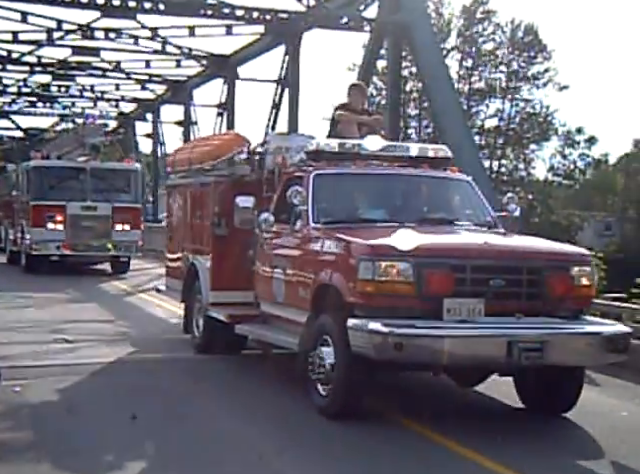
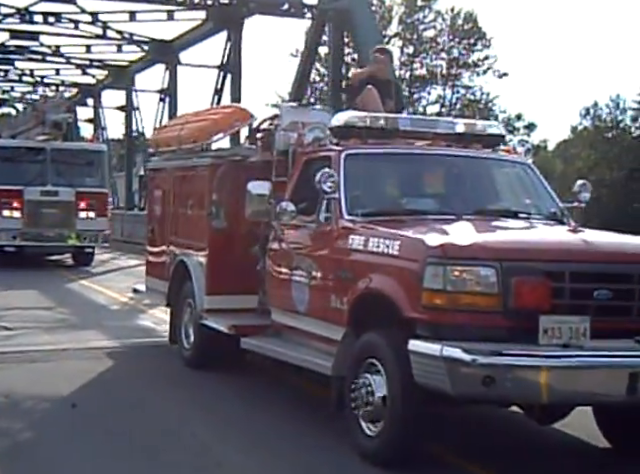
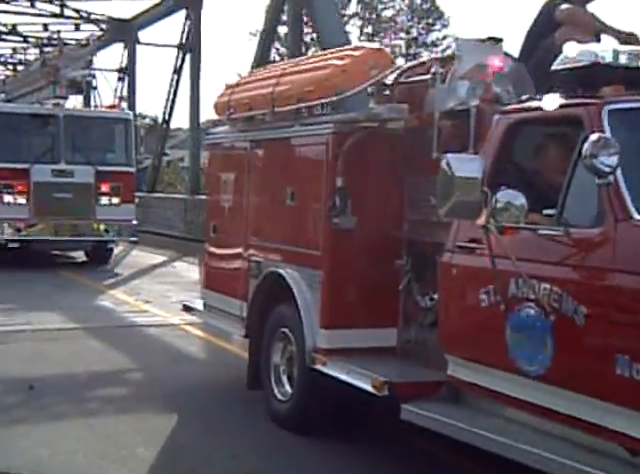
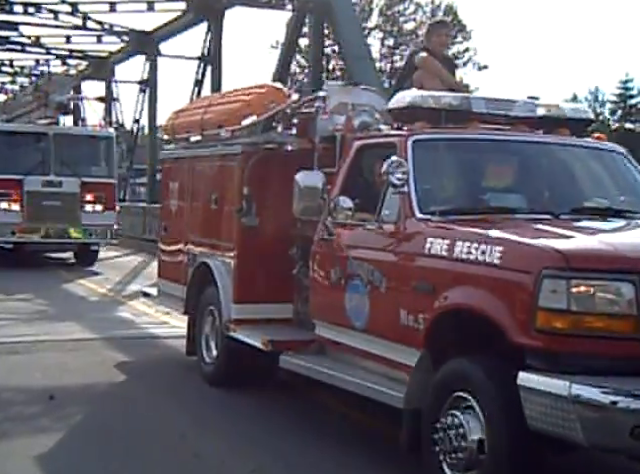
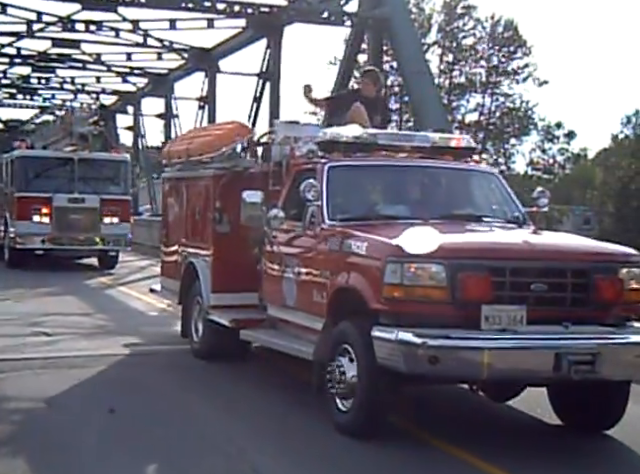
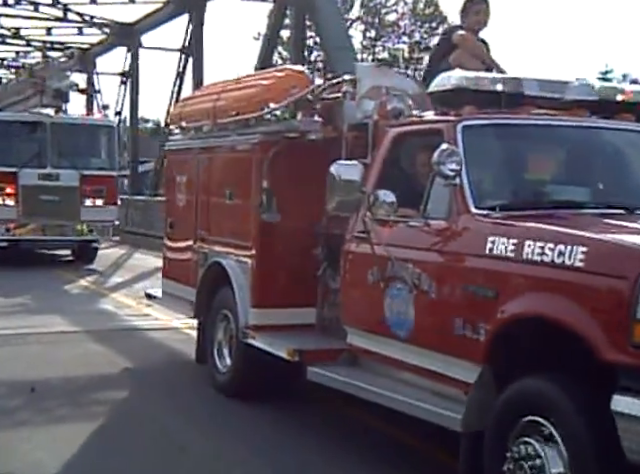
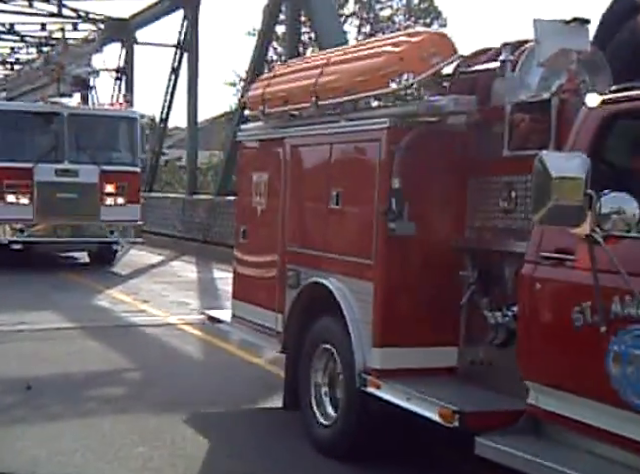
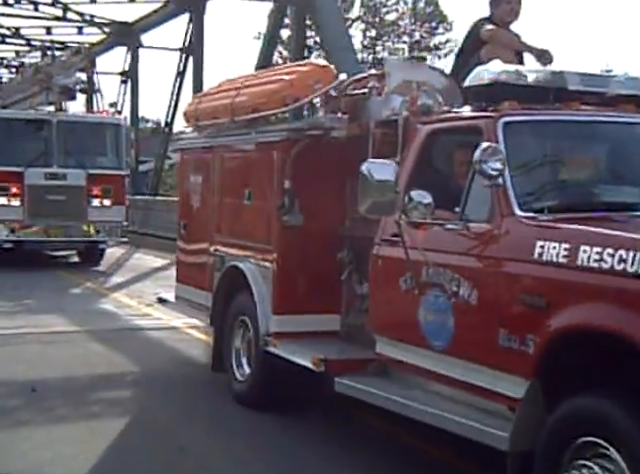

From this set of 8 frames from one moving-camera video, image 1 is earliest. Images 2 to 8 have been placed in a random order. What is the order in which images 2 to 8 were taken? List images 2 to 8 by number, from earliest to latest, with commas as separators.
5, 2, 4, 6, 8, 3, 7
